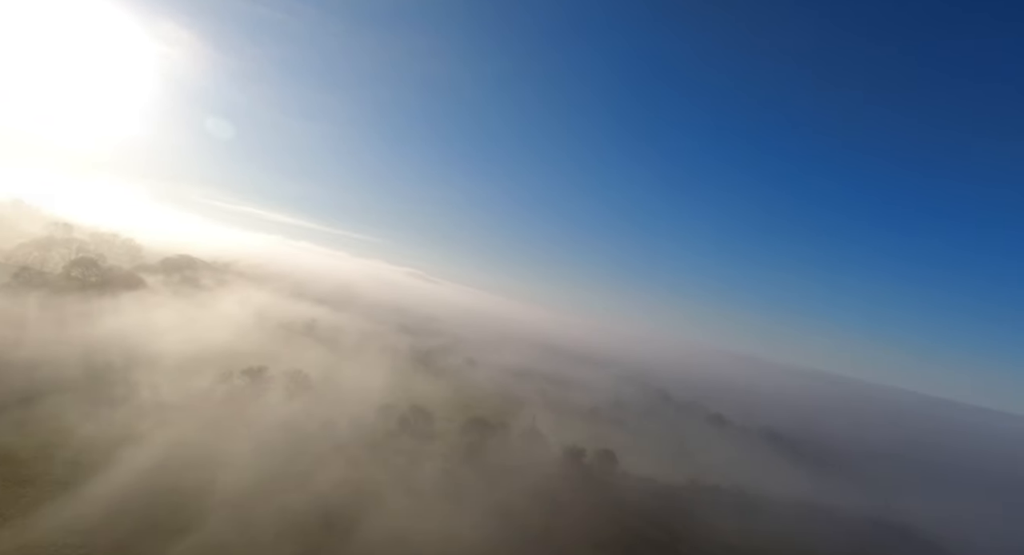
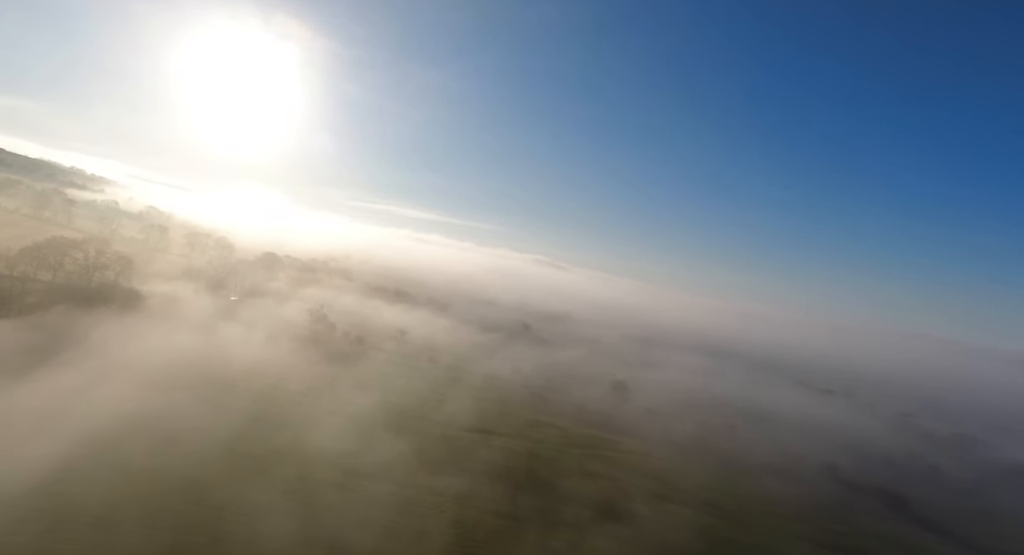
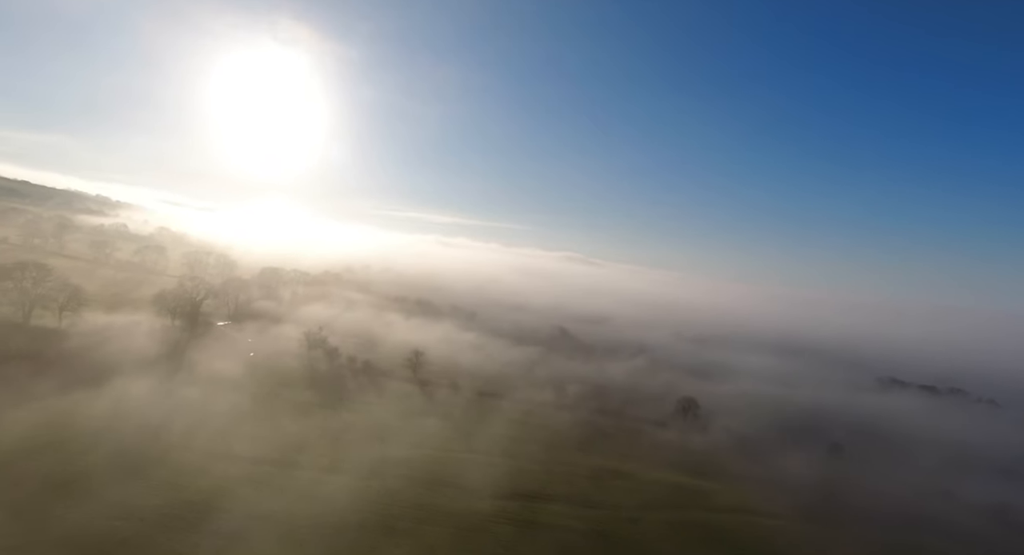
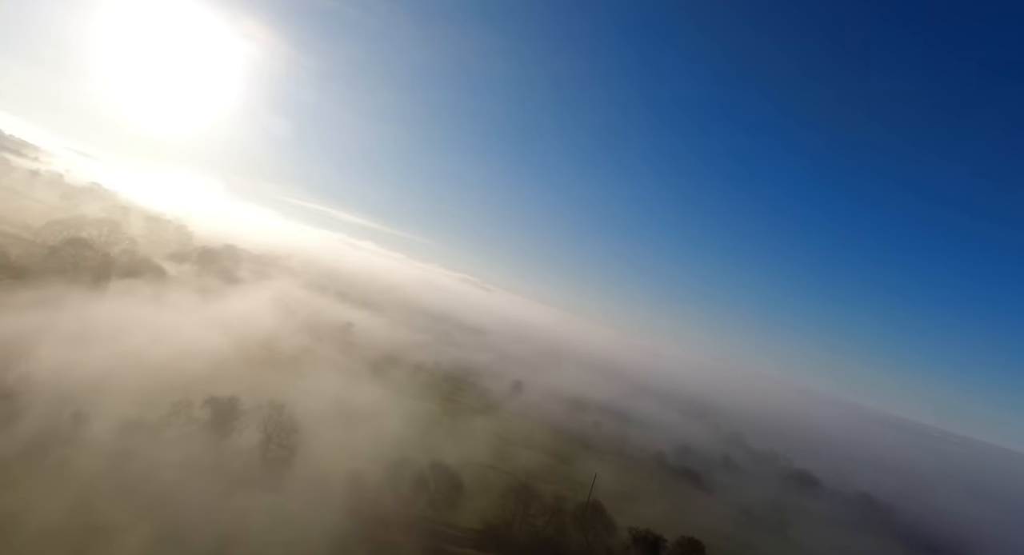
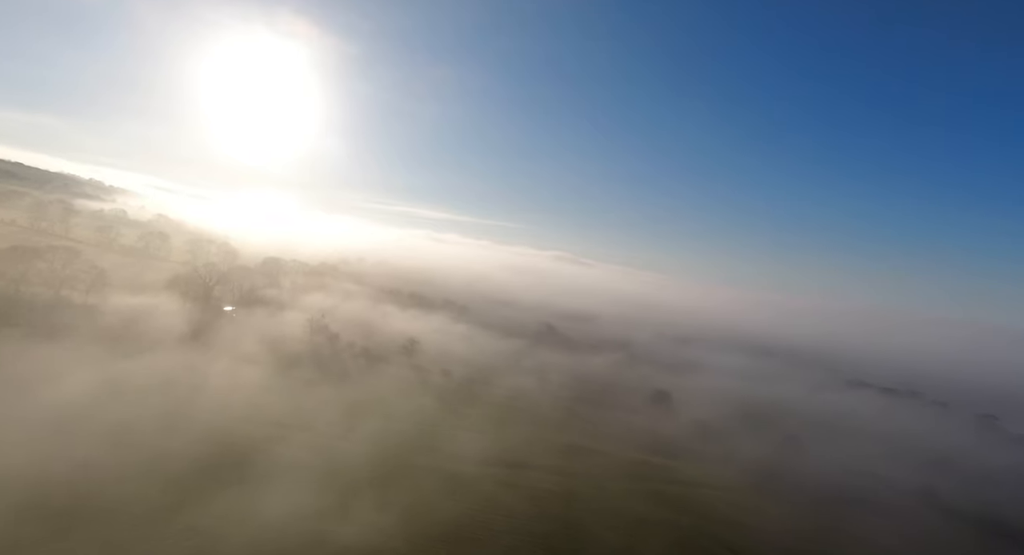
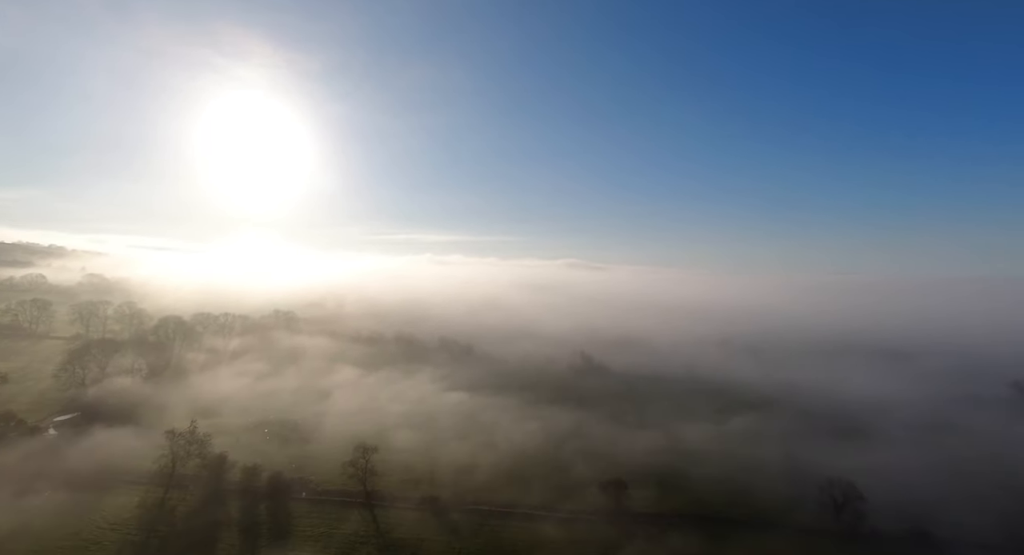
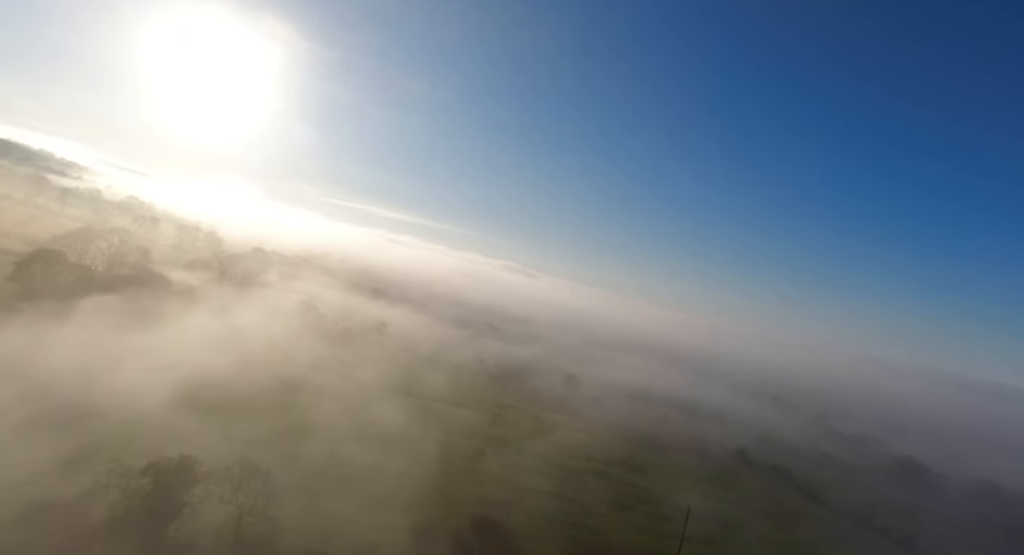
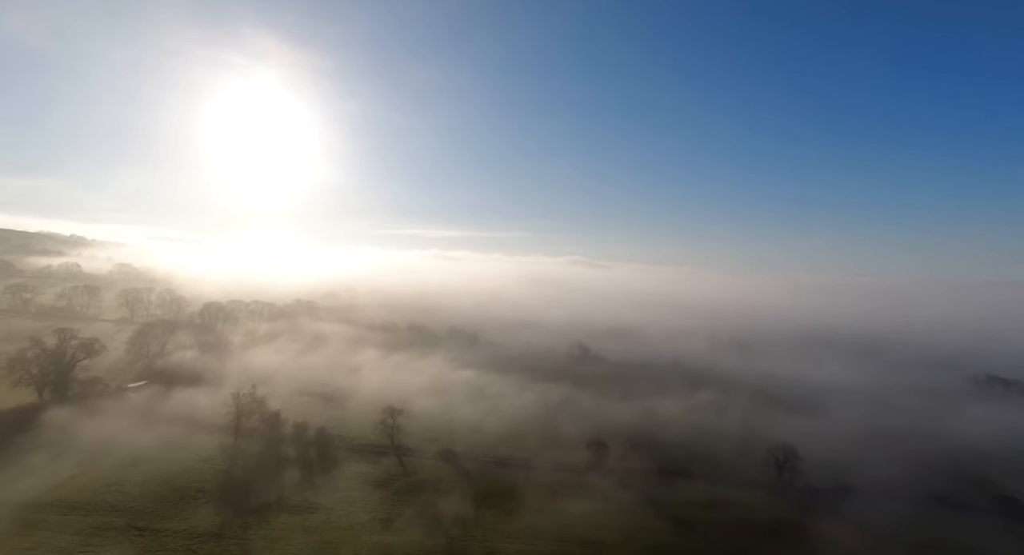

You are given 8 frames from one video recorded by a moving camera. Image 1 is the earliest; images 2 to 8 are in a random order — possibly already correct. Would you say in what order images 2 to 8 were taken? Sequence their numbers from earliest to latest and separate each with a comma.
4, 7, 2, 5, 3, 8, 6
